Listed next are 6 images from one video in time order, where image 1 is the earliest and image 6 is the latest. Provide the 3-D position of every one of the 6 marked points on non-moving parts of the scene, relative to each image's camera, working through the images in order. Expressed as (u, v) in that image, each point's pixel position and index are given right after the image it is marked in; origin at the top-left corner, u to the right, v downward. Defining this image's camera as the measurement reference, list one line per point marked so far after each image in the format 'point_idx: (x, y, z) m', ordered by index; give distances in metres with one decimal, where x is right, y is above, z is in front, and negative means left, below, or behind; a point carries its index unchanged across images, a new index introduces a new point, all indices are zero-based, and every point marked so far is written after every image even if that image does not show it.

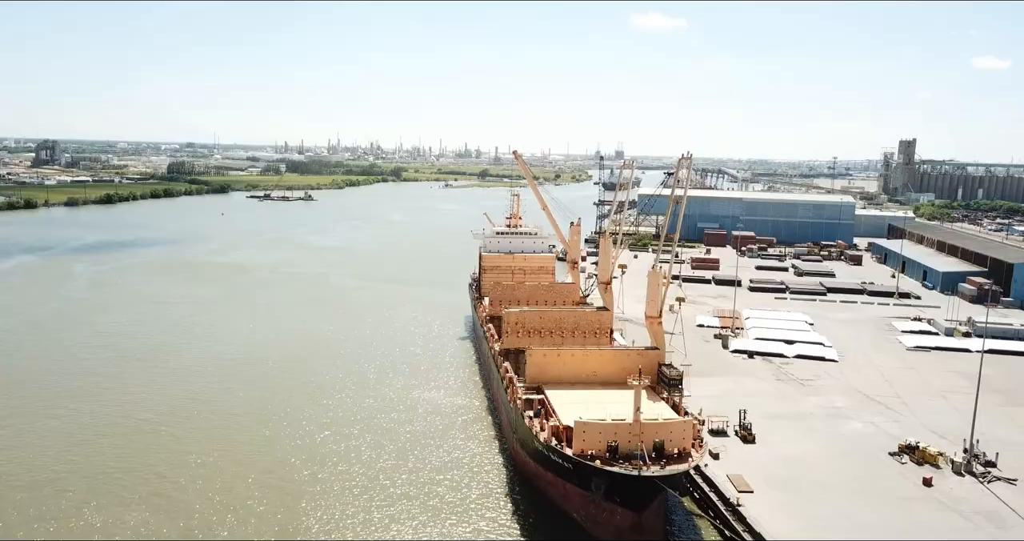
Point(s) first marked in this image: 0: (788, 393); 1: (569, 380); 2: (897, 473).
0: (+5.6, -2.4, +14.4) m
1: (+1.0, -1.7, +11.5) m
2: (+5.8, -3.0, +10.7) m
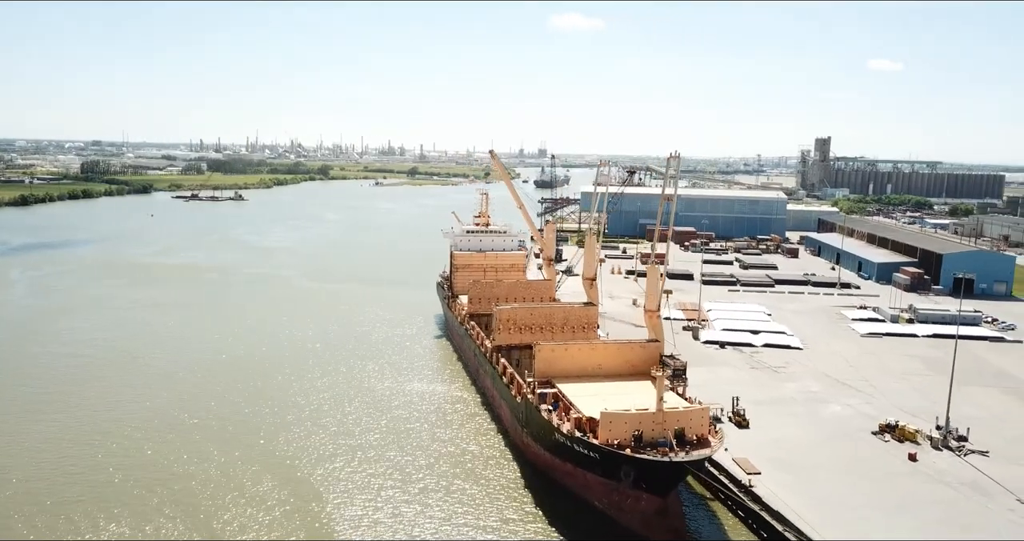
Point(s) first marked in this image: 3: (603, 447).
0: (+5.4, -2.3, +15.1) m
1: (+1.1, -1.7, +11.8) m
2: (+5.9, -2.9, +11.5) m
3: (+1.2, -2.3, +9.2) m
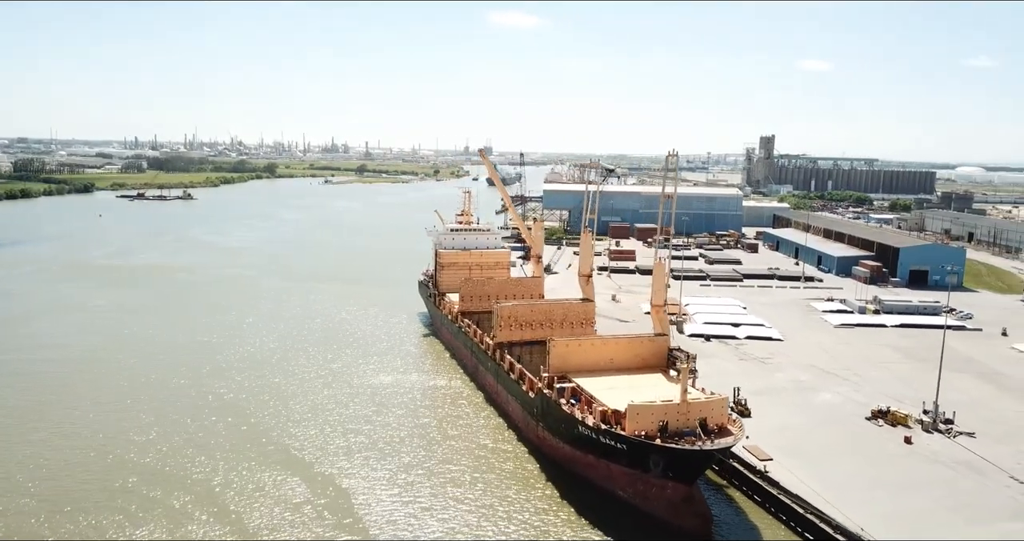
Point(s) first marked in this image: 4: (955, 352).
0: (+5.4, -2.2, +15.7) m
1: (+1.3, -1.6, +12.1) m
2: (+6.2, -2.8, +12.1) m
3: (+1.6, -2.2, +9.5) m
4: (+11.0, -2.0, +17.8) m
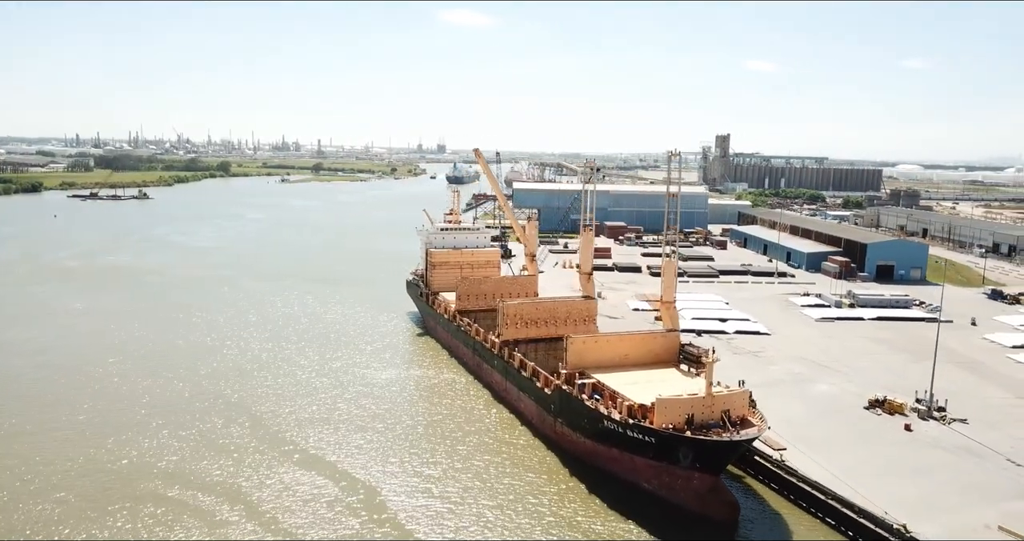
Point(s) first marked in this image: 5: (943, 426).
0: (+5.4, -2.1, +16.2) m
1: (+1.5, -1.6, +12.3) m
2: (+6.5, -2.7, +12.6) m
3: (+2.0, -2.2, +9.8) m
4: (+10.9, -1.9, +18.7) m
5: (+7.4, -2.7, +12.4) m
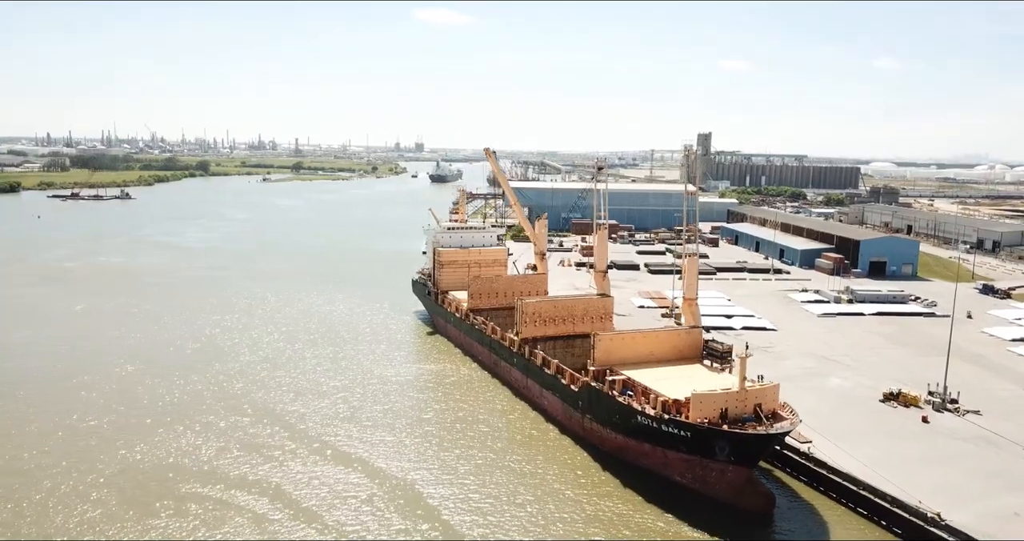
0: (+5.8, -2.0, +16.4) m
1: (+2.0, -1.6, +12.5) m
2: (+6.9, -2.6, +12.9) m
3: (+2.5, -2.1, +9.9) m
4: (+11.2, -1.8, +19.1) m
5: (+7.9, -2.6, +12.8) m
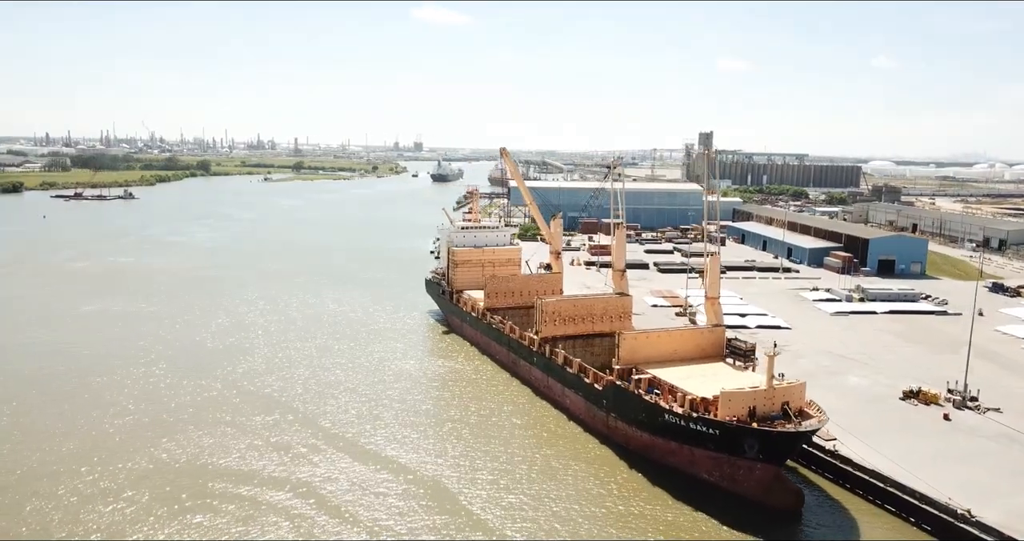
0: (+6.2, -2.0, +16.5) m
1: (+2.4, -1.5, +12.5) m
2: (+7.3, -2.6, +13.0) m
3: (+3.0, -2.1, +10.0) m
4: (+11.6, -1.7, +19.2) m
5: (+8.3, -2.6, +12.8) m
